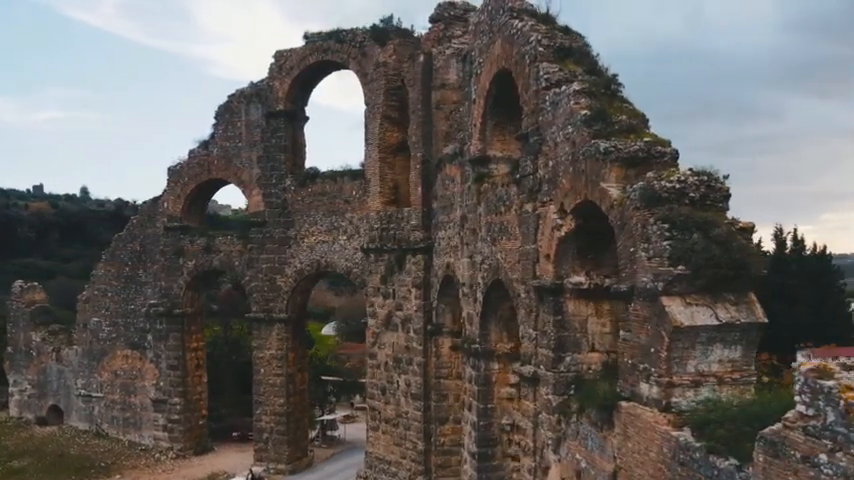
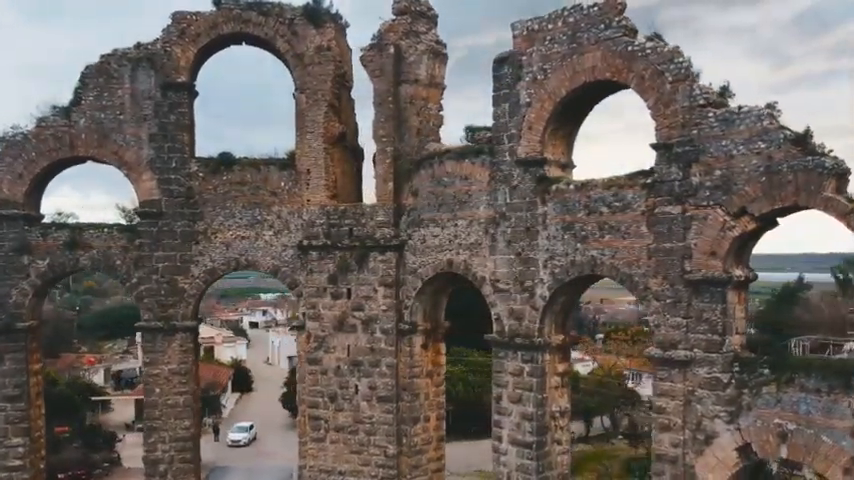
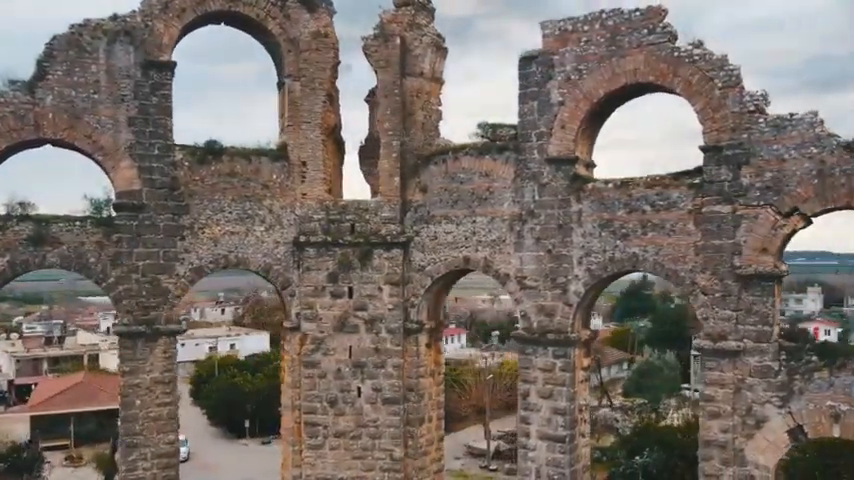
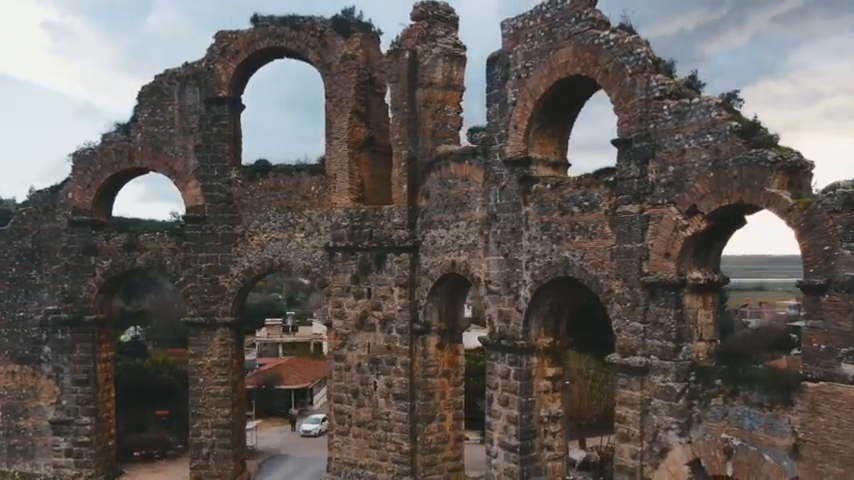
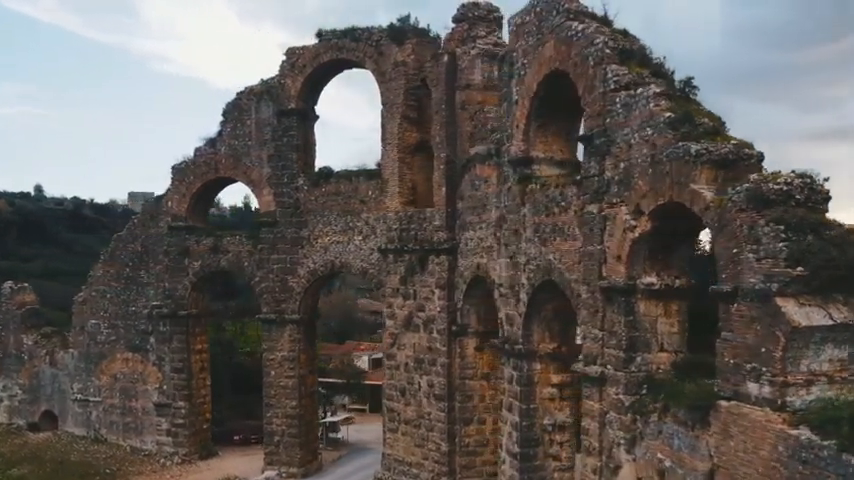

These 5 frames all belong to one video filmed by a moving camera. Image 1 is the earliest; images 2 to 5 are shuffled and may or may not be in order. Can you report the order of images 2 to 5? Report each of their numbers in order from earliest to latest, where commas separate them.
5, 4, 2, 3
